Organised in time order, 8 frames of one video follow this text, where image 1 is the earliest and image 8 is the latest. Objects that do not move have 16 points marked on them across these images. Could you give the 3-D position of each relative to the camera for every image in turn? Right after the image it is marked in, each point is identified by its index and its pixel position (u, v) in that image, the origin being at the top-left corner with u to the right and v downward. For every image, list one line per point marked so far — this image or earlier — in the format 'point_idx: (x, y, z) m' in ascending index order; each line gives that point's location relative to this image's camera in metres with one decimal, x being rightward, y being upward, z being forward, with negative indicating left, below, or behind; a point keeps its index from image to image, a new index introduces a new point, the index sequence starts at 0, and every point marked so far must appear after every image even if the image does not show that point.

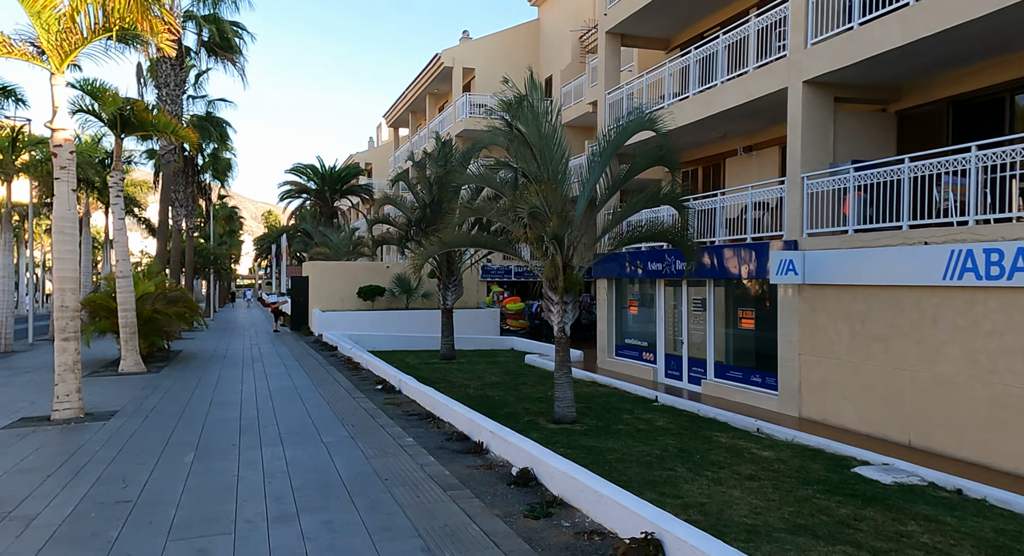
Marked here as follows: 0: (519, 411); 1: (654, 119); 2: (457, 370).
0: (+0.1, -2.2, +11.3) m
1: (+2.3, +2.5, +10.9) m
2: (-1.4, -2.3, +16.8) m
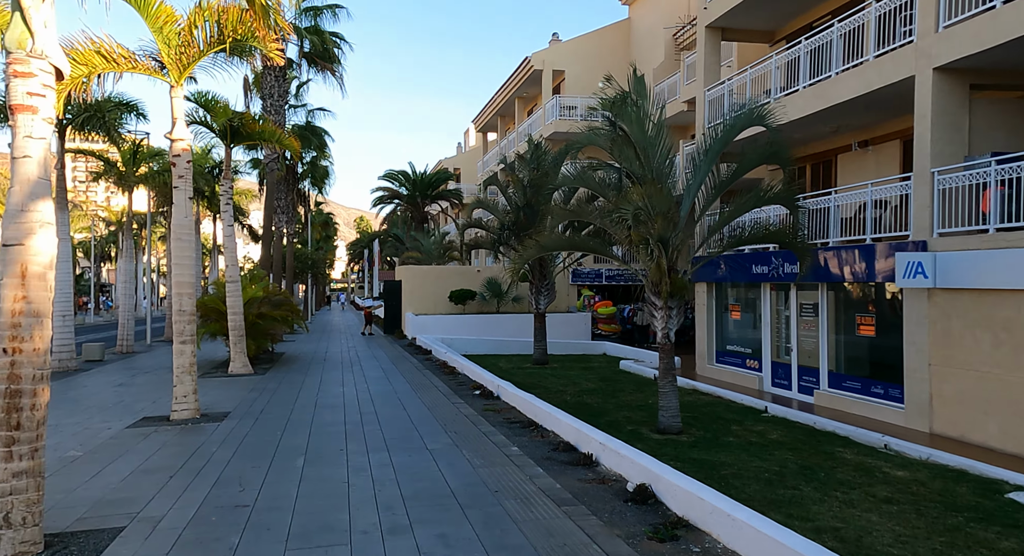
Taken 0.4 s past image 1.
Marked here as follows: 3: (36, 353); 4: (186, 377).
0: (+1.7, -2.3, +10.9) m
1: (+3.9, +2.5, +10.3) m
2: (+0.9, -2.4, +16.6) m
3: (-3.1, -0.5, +4.4) m
4: (-4.5, -1.4, +9.3) m
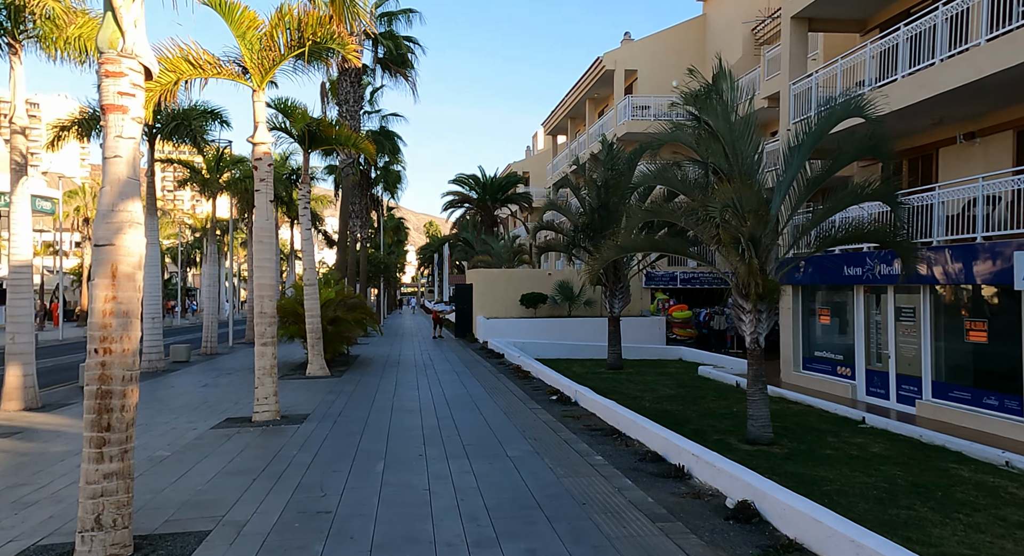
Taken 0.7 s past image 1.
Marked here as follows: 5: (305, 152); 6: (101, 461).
0: (+3.0, -2.3, +10.3) m
1: (+5.0, +2.5, +9.5) m
2: (+2.7, -2.5, +16.1) m
3: (-2.5, -0.5, +4.4) m
4: (-3.4, -1.4, +9.4) m
5: (-4.7, +2.9, +15.3) m
6: (-2.6, -1.2, +4.3) m
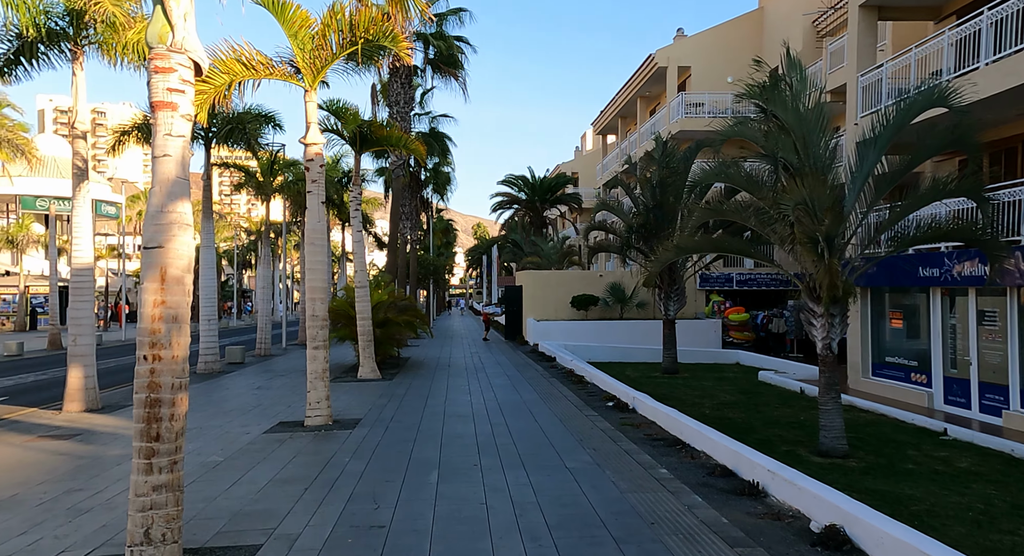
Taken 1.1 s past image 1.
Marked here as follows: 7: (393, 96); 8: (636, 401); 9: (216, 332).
0: (+3.8, -2.3, +9.8) m
1: (+5.8, +2.5, +8.8) m
2: (+4.0, -2.5, +15.5) m
3: (-2.1, -0.5, +4.2) m
4: (-2.7, -1.4, +9.2) m
5: (-3.5, +2.8, +15.2) m
6: (-2.2, -1.2, +4.1) m
7: (-3.5, +5.3, +19.7) m
8: (+1.9, -1.8, +10.1) m
9: (-7.3, -1.3, +16.6) m
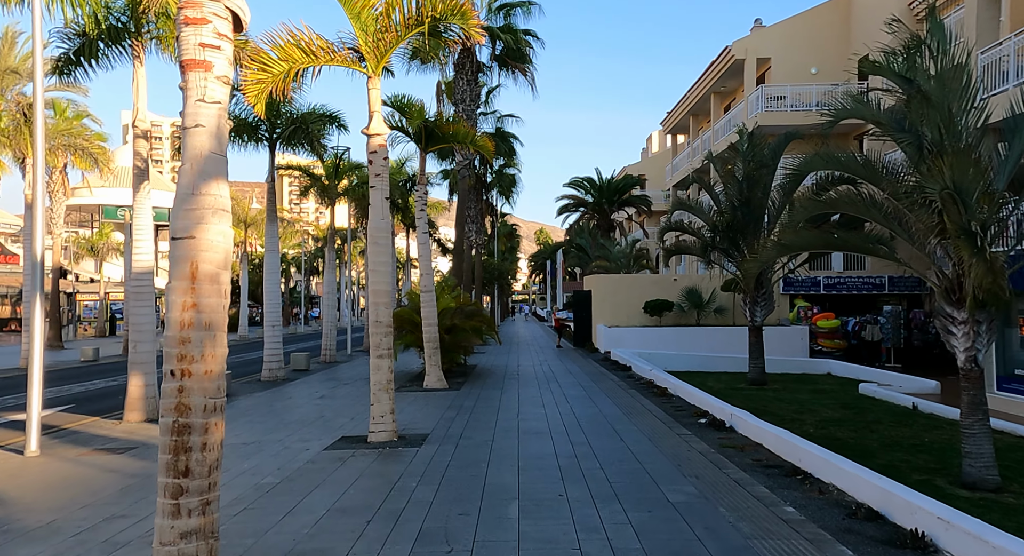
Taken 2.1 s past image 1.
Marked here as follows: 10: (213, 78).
0: (+4.8, -2.3, +8.4) m
1: (+6.7, +2.5, +7.3) m
2: (+5.5, -2.6, +14.1) m
3: (-1.5, -0.5, +3.4) m
4: (-1.6, -1.5, +8.5) m
5: (-2.0, +2.7, +14.6) m
6: (-1.7, -1.2, +3.3) m
7: (-1.5, +5.2, +19.0) m
8: (+2.9, -1.9, +8.9) m
9: (-5.6, -1.5, +16.2) m
10: (-1.6, +1.0, +3.5) m
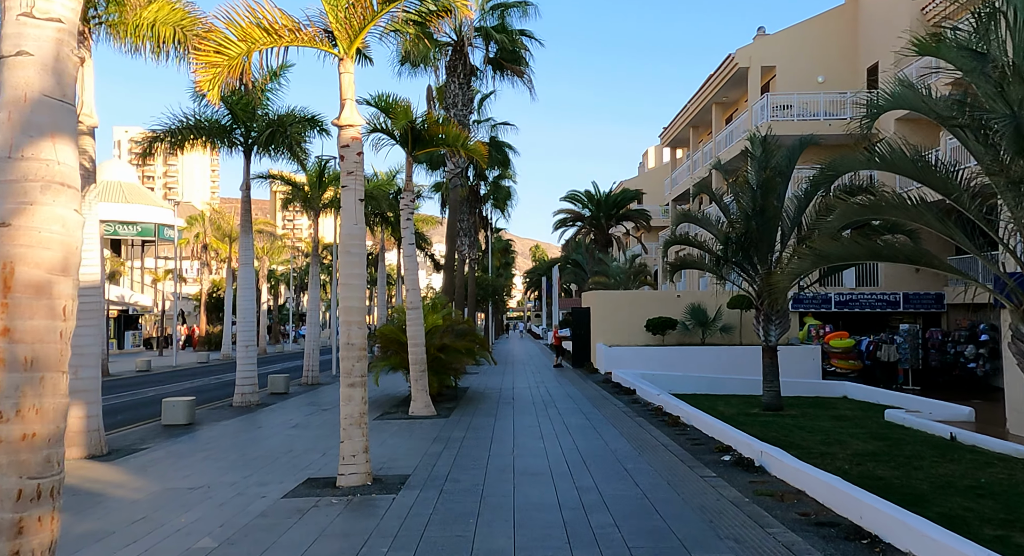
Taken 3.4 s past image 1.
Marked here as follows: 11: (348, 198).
0: (+4.8, -2.5, +7.1) m
1: (+6.7, +2.3, +6.2) m
2: (+5.4, -2.9, +12.8) m
3: (-1.6, -0.5, +2.2) m
4: (-1.7, -1.6, +7.2) m
5: (-2.1, +2.4, +13.4) m
6: (-1.7, -1.2, +2.0) m
7: (-1.7, +4.8, +17.9) m
8: (+2.9, -2.0, +7.6) m
9: (-5.7, -1.8, +14.9) m
10: (-1.6, +1.0, +2.3) m
11: (-1.8, +0.9, +7.3) m
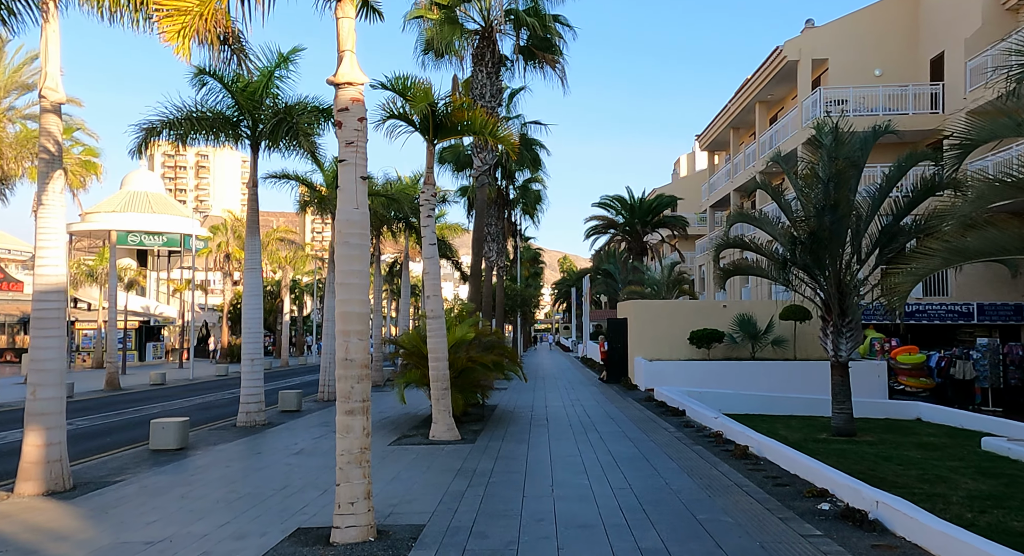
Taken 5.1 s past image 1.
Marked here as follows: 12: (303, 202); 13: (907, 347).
0: (+5.1, -2.5, +5.3) m
1: (+7.0, +2.4, +4.4) m
2: (+6.0, -3.0, +11.0) m
3: (-1.4, -0.4, +0.6) m
4: (-1.3, -1.6, +5.6) m
5: (-1.5, +2.3, +11.9) m
6: (-1.5, -1.1, +0.5) m
7: (-0.9, +4.6, +16.4) m
8: (+3.3, -2.0, +5.9) m
9: (-5.0, -1.9, +13.5) m
10: (-1.4, +1.1, +0.8) m
11: (-1.4, +0.9, +5.8) m
12: (-6.1, +2.2, +19.6) m
13: (+11.3, -2.0, +19.3) m
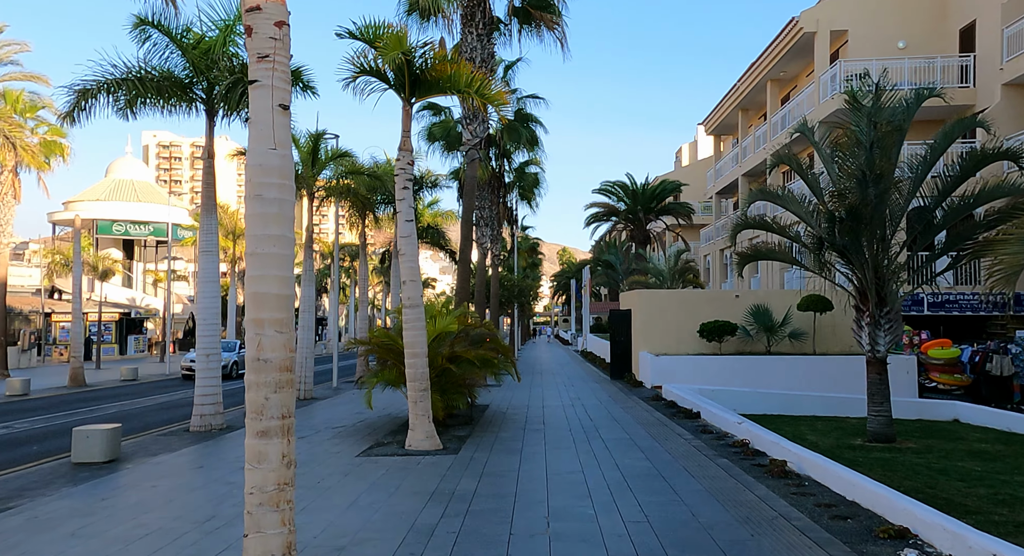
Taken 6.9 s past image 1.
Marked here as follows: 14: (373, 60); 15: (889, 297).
0: (+5.0, -2.3, +3.7) m
1: (+6.8, +2.6, +2.7) m
2: (+5.9, -2.7, +9.4) m
3: (-1.5, -0.3, -1.0) m
4: (-1.5, -1.4, +4.0) m
5: (-1.6, +2.6, +10.2) m
6: (-1.6, -0.9, -1.1) m
7: (-1.0, +4.9, +14.8) m
8: (+3.1, -1.8, +4.2) m
9: (-5.2, -1.7, +11.9) m
10: (-1.6, +1.3, -0.9) m
11: (-1.6, +1.1, +4.2) m
12: (-6.3, +2.5, +17.9) m
13: (+11.2, -1.7, +17.7) m
14: (-2.0, +3.1, +9.5) m
15: (+6.5, -0.3, +11.5) m
